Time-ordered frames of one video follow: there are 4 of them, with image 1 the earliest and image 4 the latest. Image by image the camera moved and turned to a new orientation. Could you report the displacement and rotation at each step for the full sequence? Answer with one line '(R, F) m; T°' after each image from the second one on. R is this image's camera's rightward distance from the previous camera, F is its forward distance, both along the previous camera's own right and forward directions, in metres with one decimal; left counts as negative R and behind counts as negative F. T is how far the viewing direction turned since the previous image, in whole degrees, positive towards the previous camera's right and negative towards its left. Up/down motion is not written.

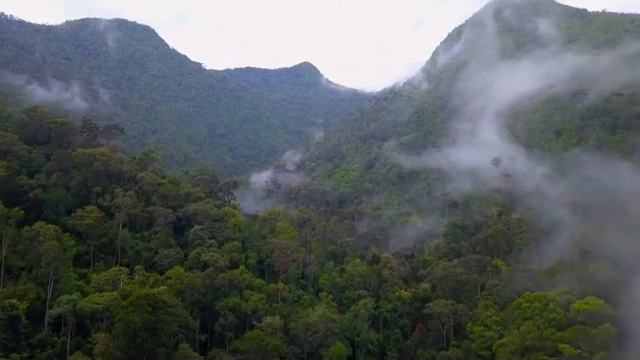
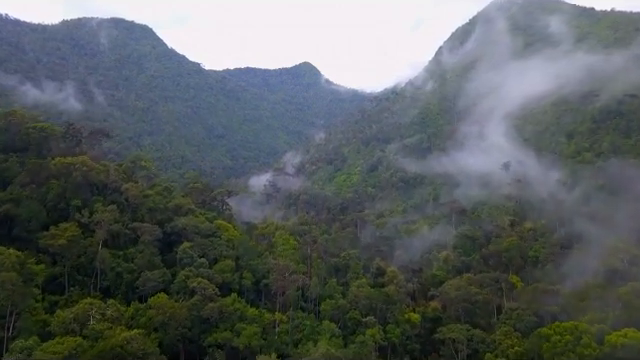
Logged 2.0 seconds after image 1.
(-0.1, +3.6) m; 0°
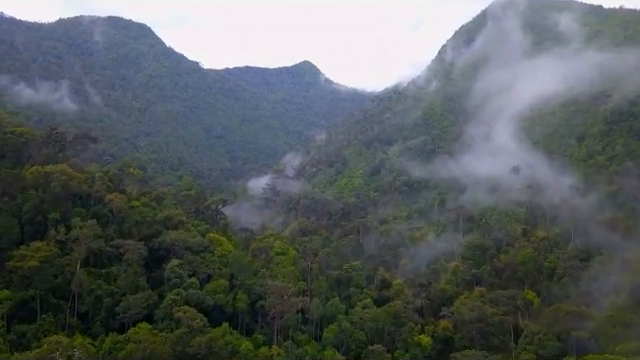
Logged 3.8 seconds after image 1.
(-0.1, +3.2) m; 0°
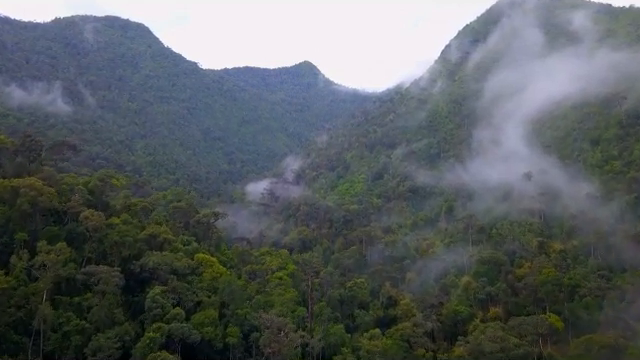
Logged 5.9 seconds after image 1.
(-0.1, +3.8) m; 0°
